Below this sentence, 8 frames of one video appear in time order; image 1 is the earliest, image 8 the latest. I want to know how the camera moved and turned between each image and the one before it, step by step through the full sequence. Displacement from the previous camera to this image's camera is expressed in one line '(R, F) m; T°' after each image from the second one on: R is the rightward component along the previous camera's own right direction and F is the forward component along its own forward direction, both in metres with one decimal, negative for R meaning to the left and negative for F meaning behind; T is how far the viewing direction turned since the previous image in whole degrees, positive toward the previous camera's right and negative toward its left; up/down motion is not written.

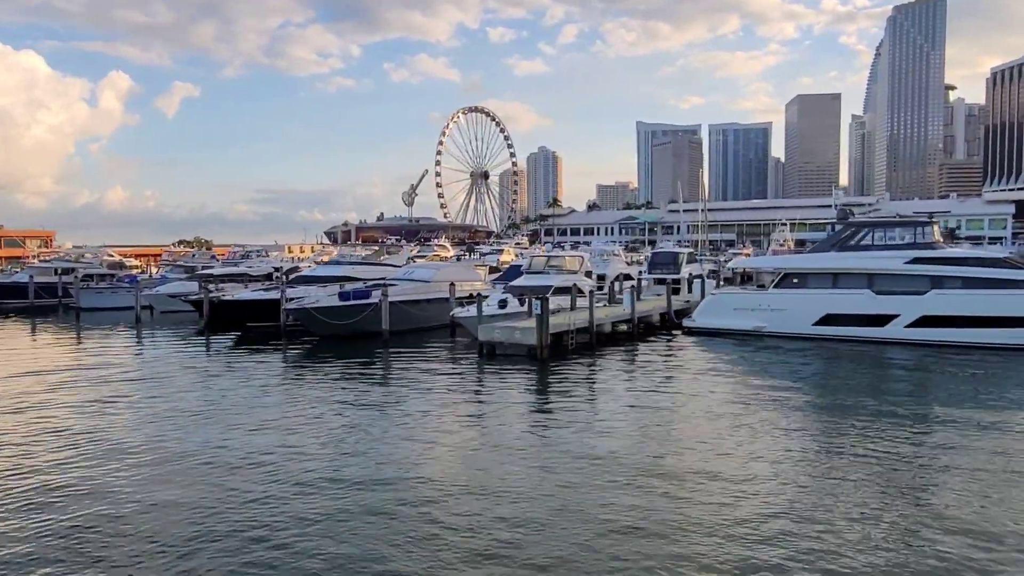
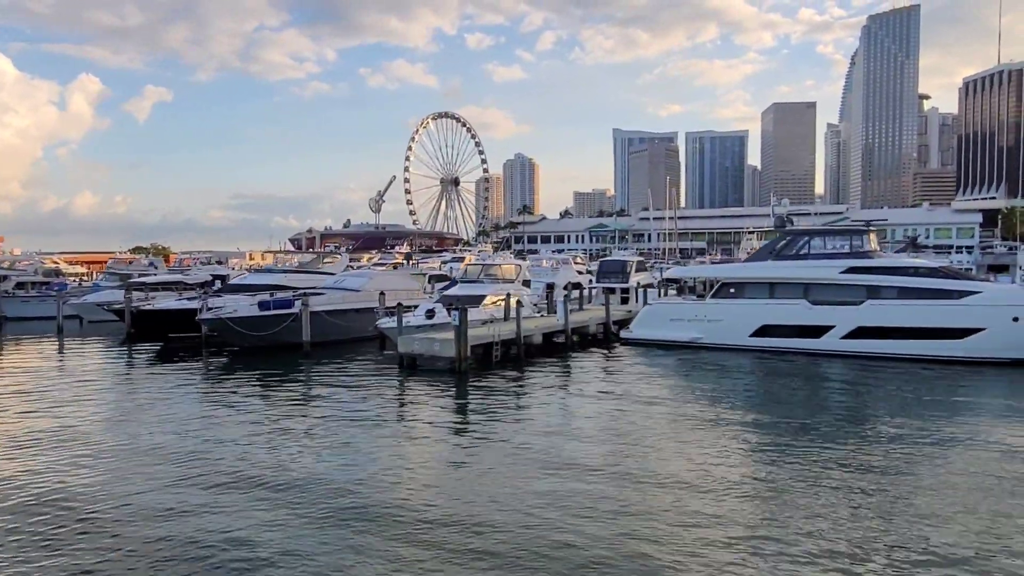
(+1.5, +0.9) m; +2°
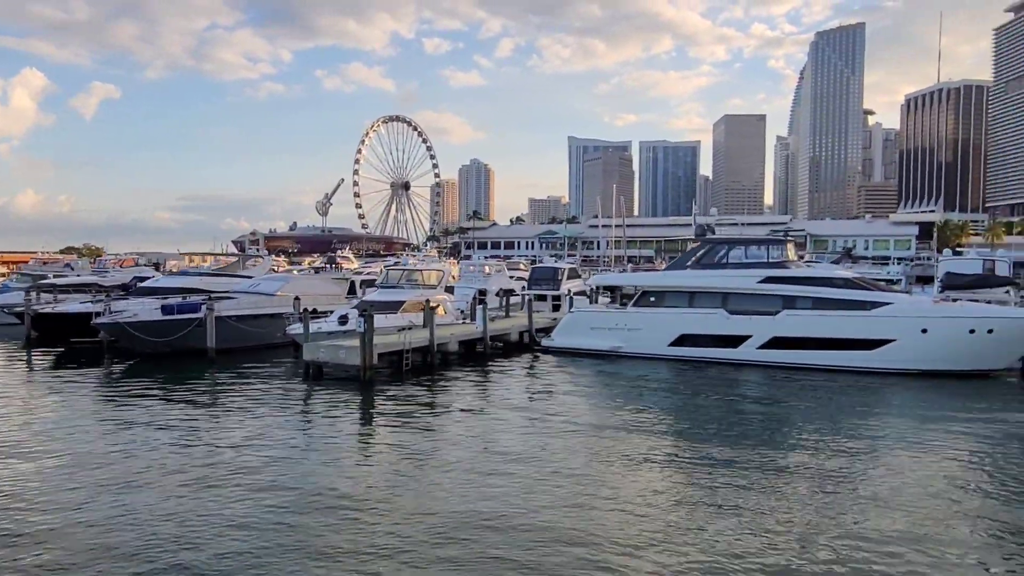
(+1.1, +0.6) m; +3°
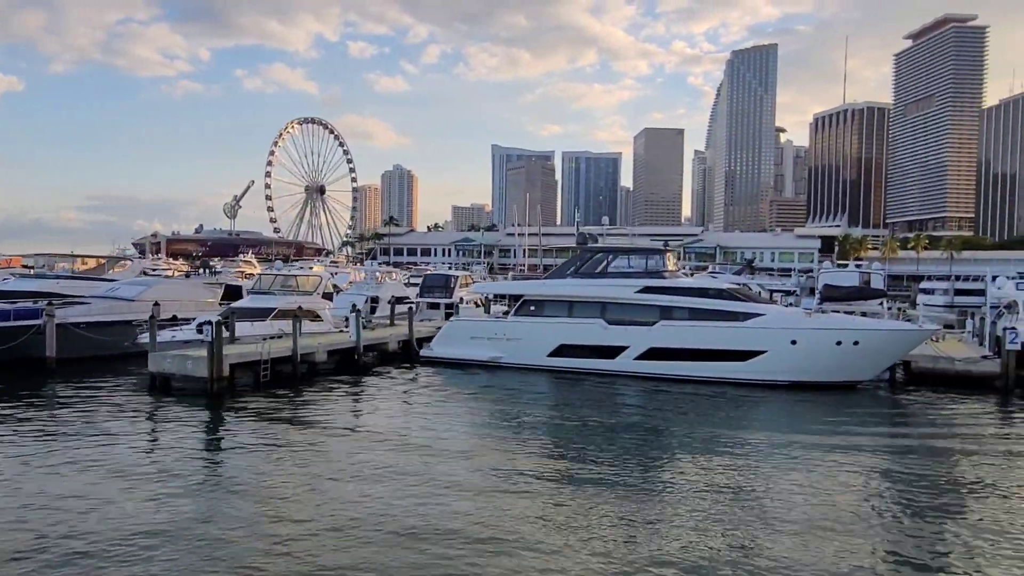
(+1.4, +0.8) m; +6°
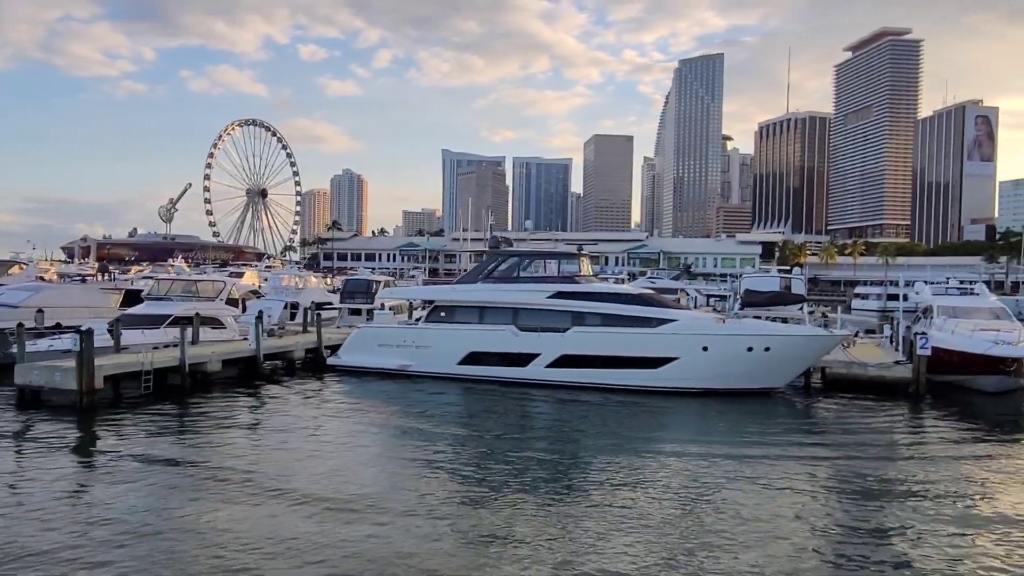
(+1.2, +0.8) m; +3°
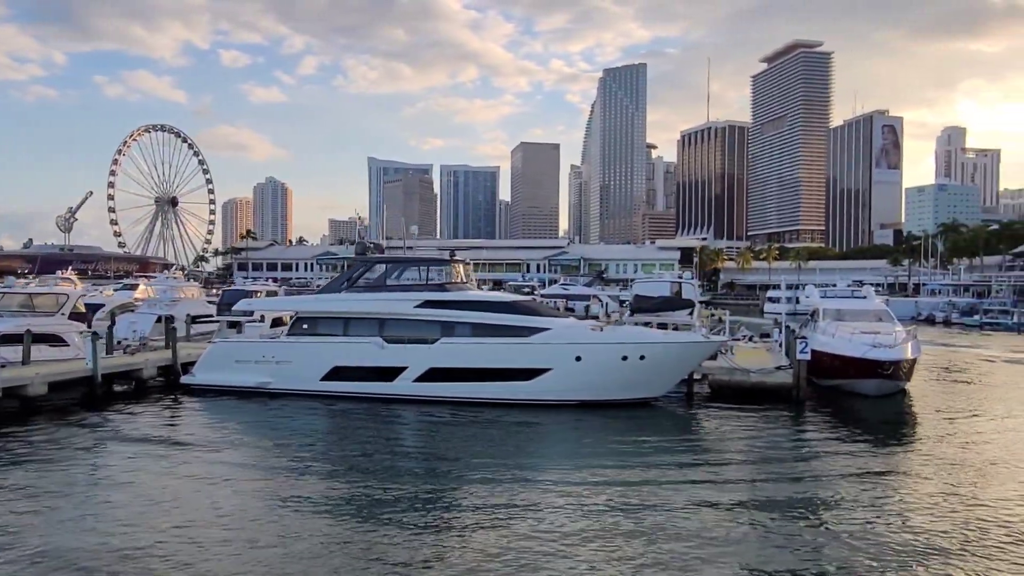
(+1.6, +1.3) m; +5°
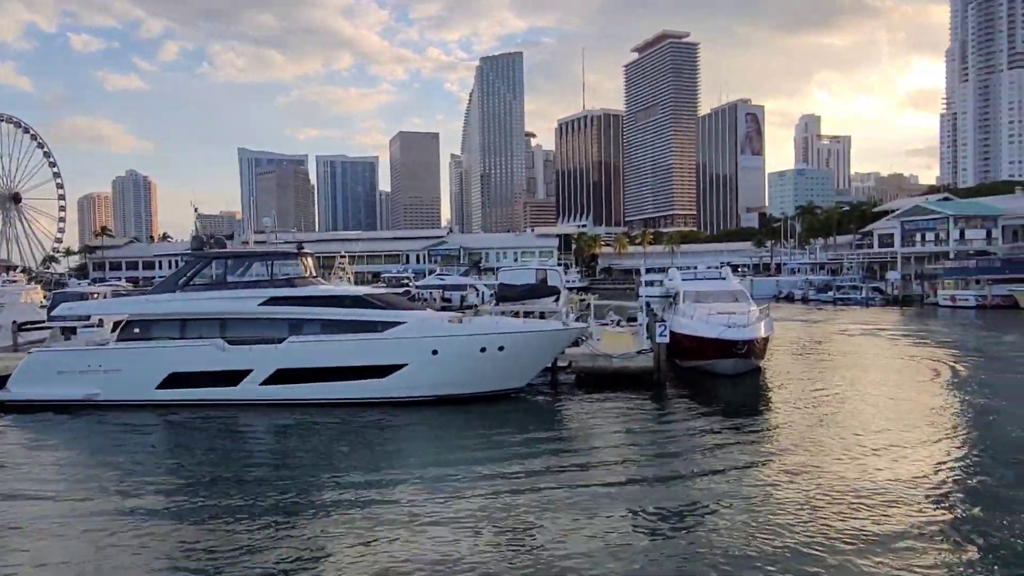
(+0.7, +0.7) m; +8°
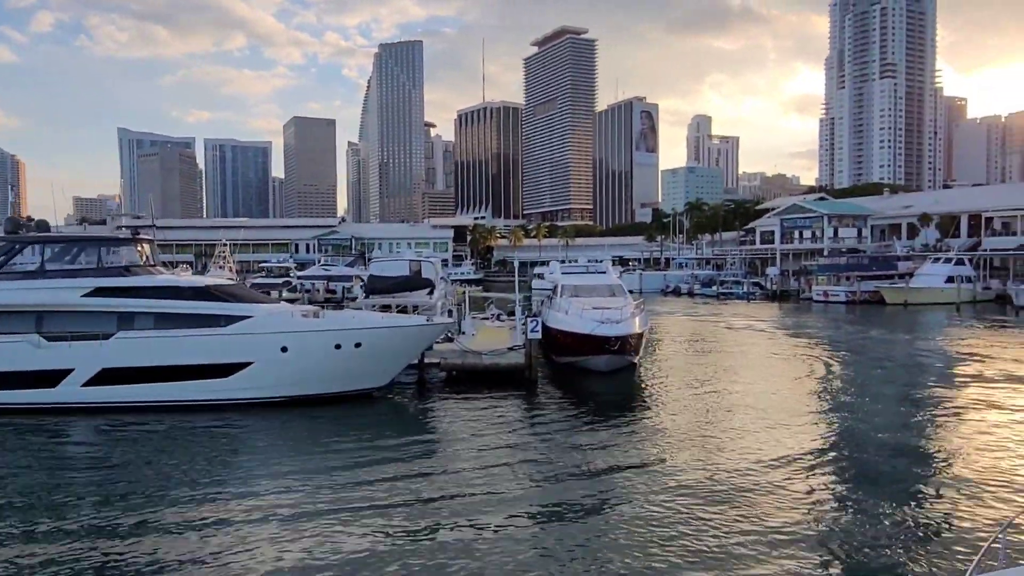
(+0.8, +1.1) m; +7°
